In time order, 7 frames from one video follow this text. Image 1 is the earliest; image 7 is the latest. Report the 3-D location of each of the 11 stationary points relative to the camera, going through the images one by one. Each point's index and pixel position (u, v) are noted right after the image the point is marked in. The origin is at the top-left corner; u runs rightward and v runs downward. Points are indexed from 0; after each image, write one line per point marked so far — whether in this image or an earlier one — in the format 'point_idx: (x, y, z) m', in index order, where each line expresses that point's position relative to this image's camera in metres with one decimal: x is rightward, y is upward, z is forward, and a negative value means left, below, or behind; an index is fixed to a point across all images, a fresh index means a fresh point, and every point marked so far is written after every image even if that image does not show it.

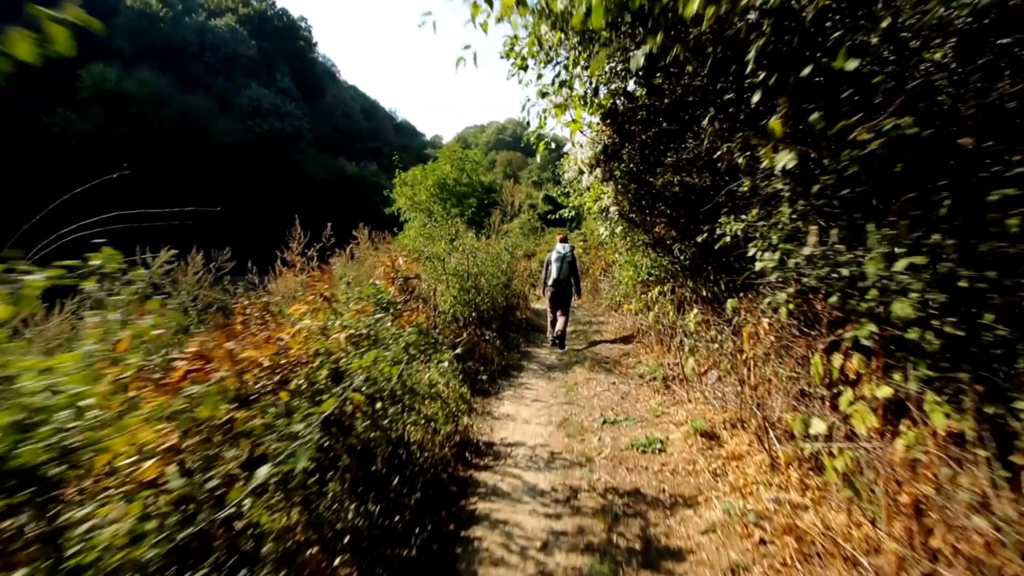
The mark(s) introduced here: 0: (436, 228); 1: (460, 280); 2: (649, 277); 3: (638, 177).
0: (-1.2, +1.0, +8.7) m
1: (-0.7, +0.1, +7.1) m
2: (+1.6, +0.1, +6.2) m
3: (+1.1, +1.0, +4.8) m
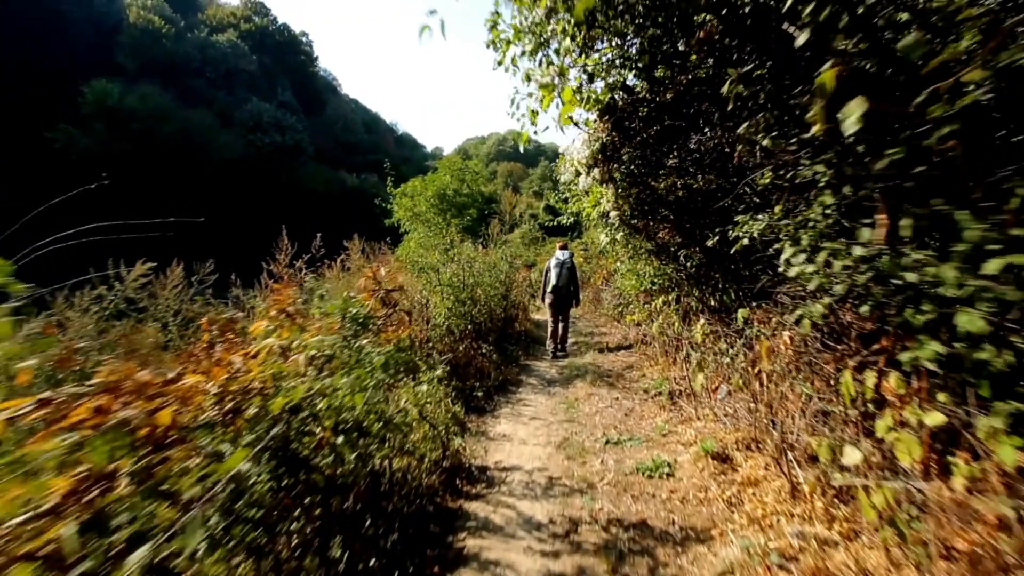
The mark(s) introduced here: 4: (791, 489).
0: (-1.2, +0.8, +8.5) m
1: (-0.7, -0.1, +6.8) m
2: (+1.6, 0.0, +5.8) m
3: (+1.1, +0.9, +4.5) m
4: (+1.6, -1.2, +3.1) m
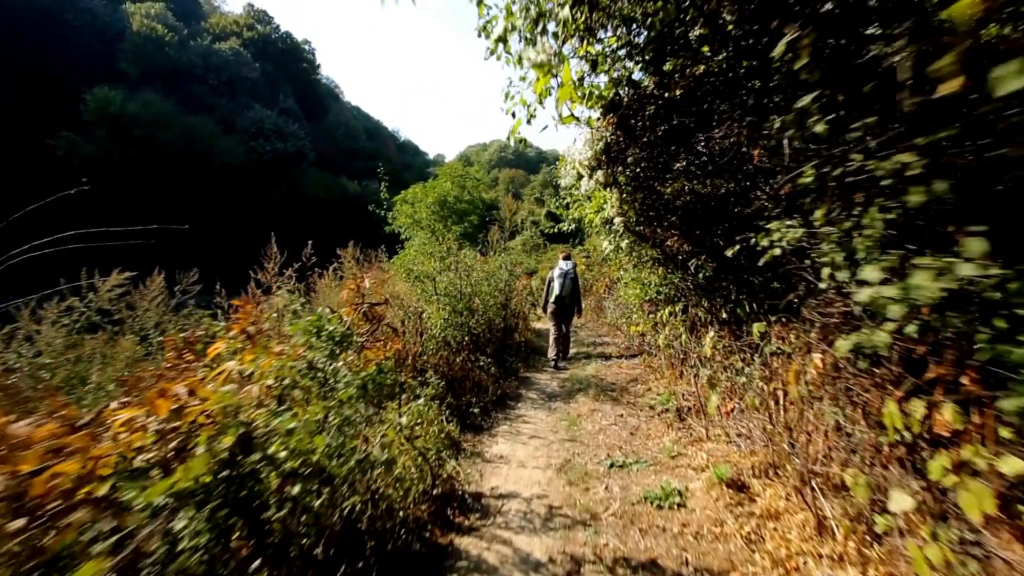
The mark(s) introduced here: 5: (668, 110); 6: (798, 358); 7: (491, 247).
0: (-1.2, +0.7, +8.2) m
1: (-0.8, -0.2, +6.5) m
2: (+1.6, -0.1, +5.6) m
3: (+1.1, +0.8, +4.2) m
4: (+1.6, -1.2, +2.8) m
5: (+1.1, +1.2, +3.7) m
6: (+1.5, -0.4, +2.8) m
7: (-0.4, +0.8, +9.9) m
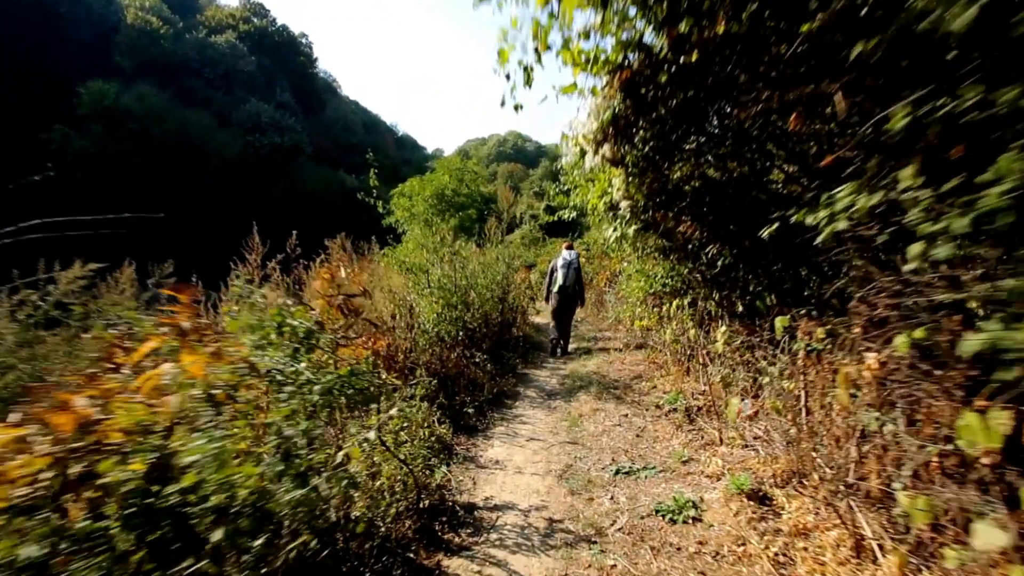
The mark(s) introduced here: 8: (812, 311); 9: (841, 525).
0: (-1.3, +0.8, +7.8) m
1: (-0.8, -0.1, +6.2) m
2: (+1.5, 0.0, +5.2) m
3: (+1.0, +0.9, +3.8) m
4: (+1.6, -1.2, +2.4) m
5: (+1.1, +1.3, +3.3) m
6: (+1.5, -0.3, +2.5) m
7: (-0.4, +0.9, +9.6) m
8: (+1.7, -0.1, +2.9) m
9: (+1.6, -1.2, +2.6) m
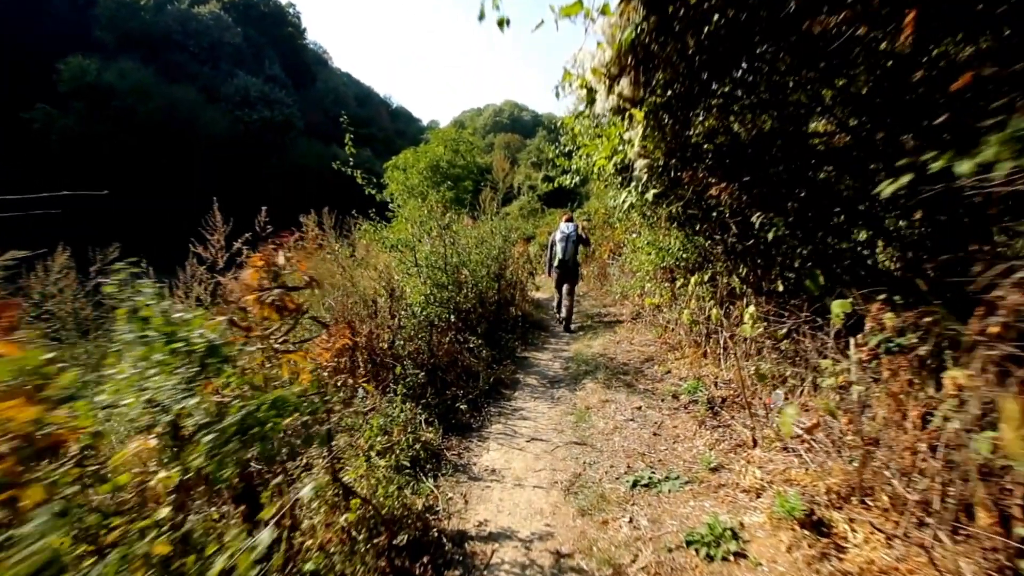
0: (-1.3, +1.1, +7.1) m
1: (-0.8, +0.1, +5.5) m
2: (+1.5, +0.2, +4.5) m
3: (+1.0, +1.0, +3.1) m
4: (+1.6, -1.1, +1.8) m
5: (+1.0, +1.4, +2.6) m
6: (+1.5, -0.2, +1.8) m
7: (-0.5, +1.3, +8.9) m
8: (+1.6, 0.0, +2.3) m
9: (+1.6, -1.1, +2.0) m
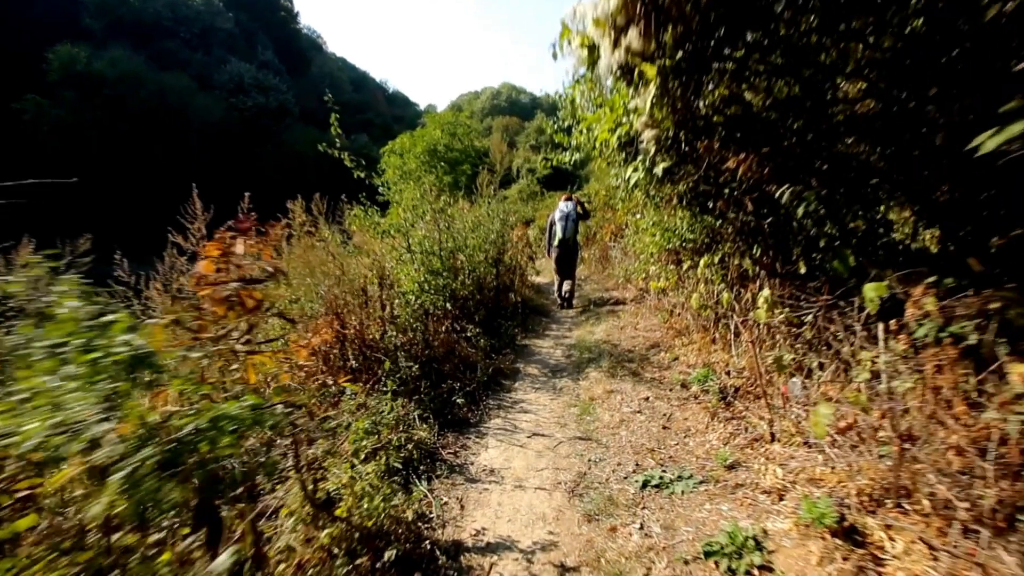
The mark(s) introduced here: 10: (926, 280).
0: (-1.4, +1.2, +6.8) m
1: (-0.9, +0.3, +5.3) m
2: (+1.5, +0.4, +4.3) m
3: (+0.9, +1.1, +2.8) m
4: (+1.6, -1.0, +1.6) m
5: (+0.9, +1.5, +2.3) m
6: (+1.4, -0.2, +1.6) m
7: (-0.5, +1.6, +8.6) m
8: (+1.6, +0.1, +2.0) m
9: (+1.6, -1.0, +1.7) m
10: (+1.6, 0.0, +2.0) m
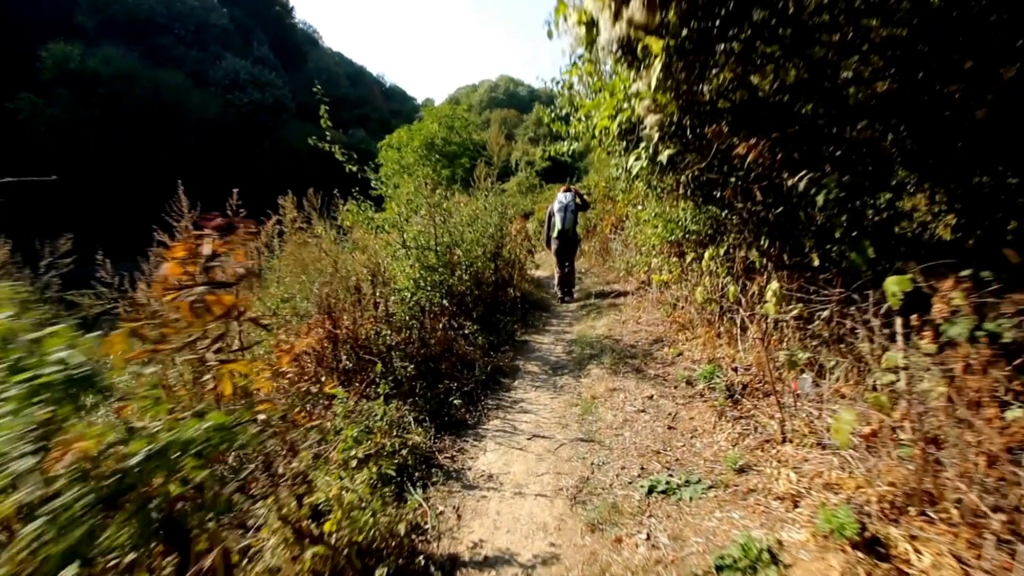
0: (-1.4, +1.3, +6.6) m
1: (-0.9, +0.3, +5.1) m
2: (+1.5, +0.4, +4.1) m
3: (+0.9, +1.2, +2.6) m
4: (+1.5, -1.0, +1.4) m
5: (+0.9, +1.5, +2.1) m
6: (+1.4, -0.2, +1.4) m
7: (-0.6, +1.6, +8.4) m
8: (+1.6, +0.1, +1.9) m
9: (+1.6, -1.0, +1.6) m
10: (+1.5, +0.1, +1.8) m
